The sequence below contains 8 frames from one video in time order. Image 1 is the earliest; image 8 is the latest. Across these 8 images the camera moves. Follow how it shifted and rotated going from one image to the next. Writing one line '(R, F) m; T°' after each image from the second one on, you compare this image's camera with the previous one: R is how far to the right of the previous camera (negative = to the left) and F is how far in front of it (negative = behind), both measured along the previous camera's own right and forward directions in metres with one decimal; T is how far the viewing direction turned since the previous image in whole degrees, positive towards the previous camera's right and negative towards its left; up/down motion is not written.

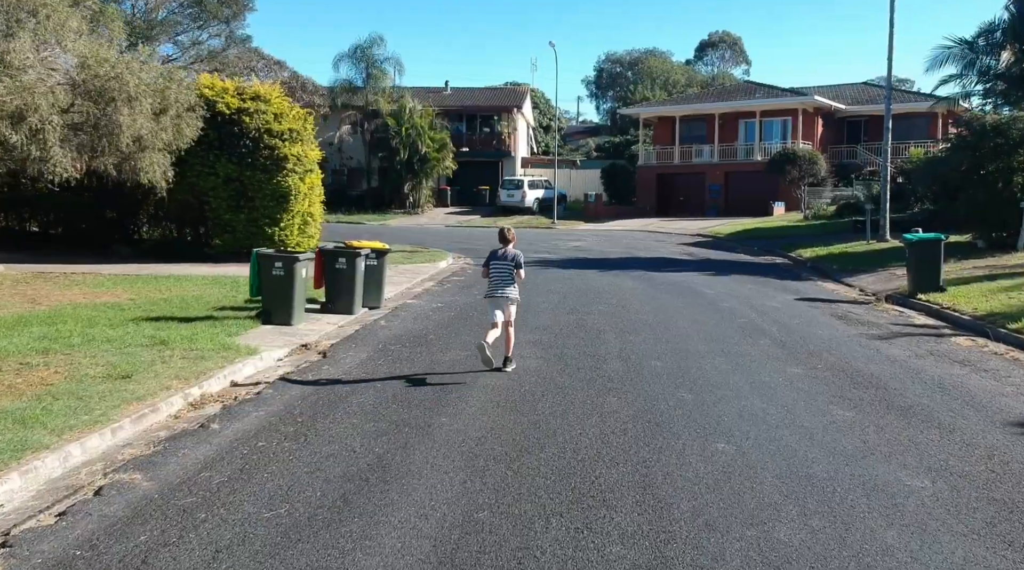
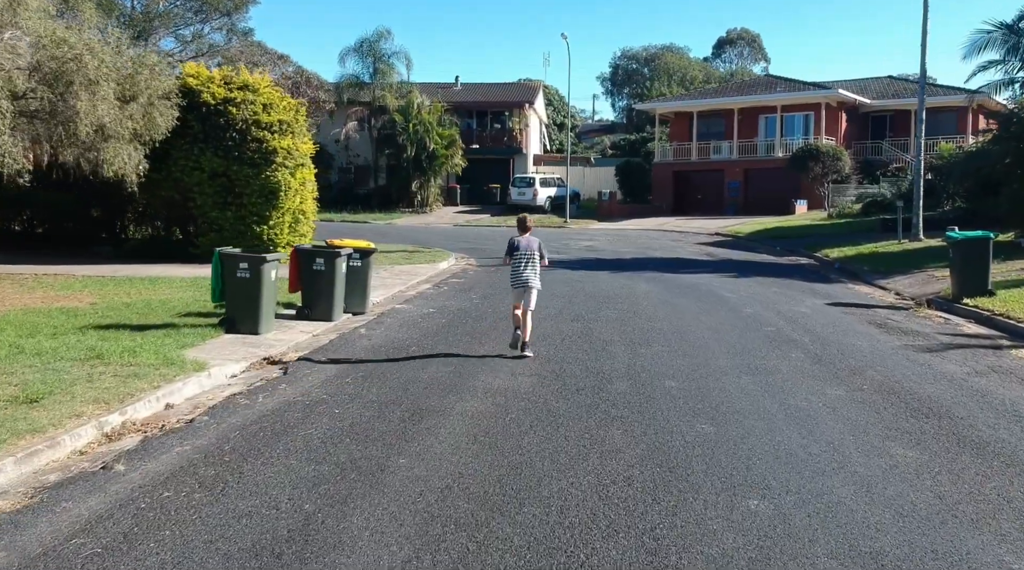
(+0.3, +1.5) m; -1°
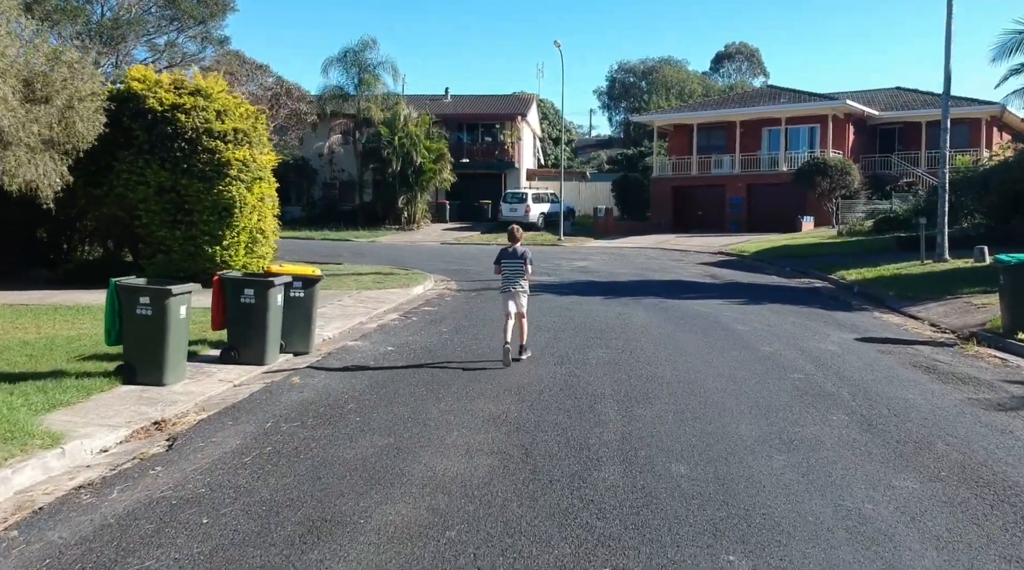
(+0.3, +2.2) m; 0°
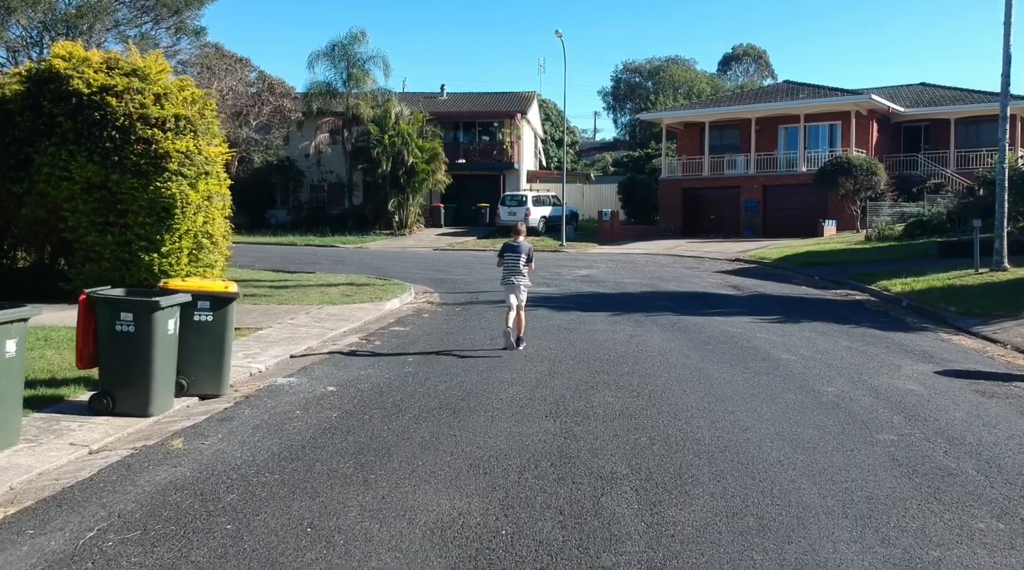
(+0.2, +2.9) m; 0°
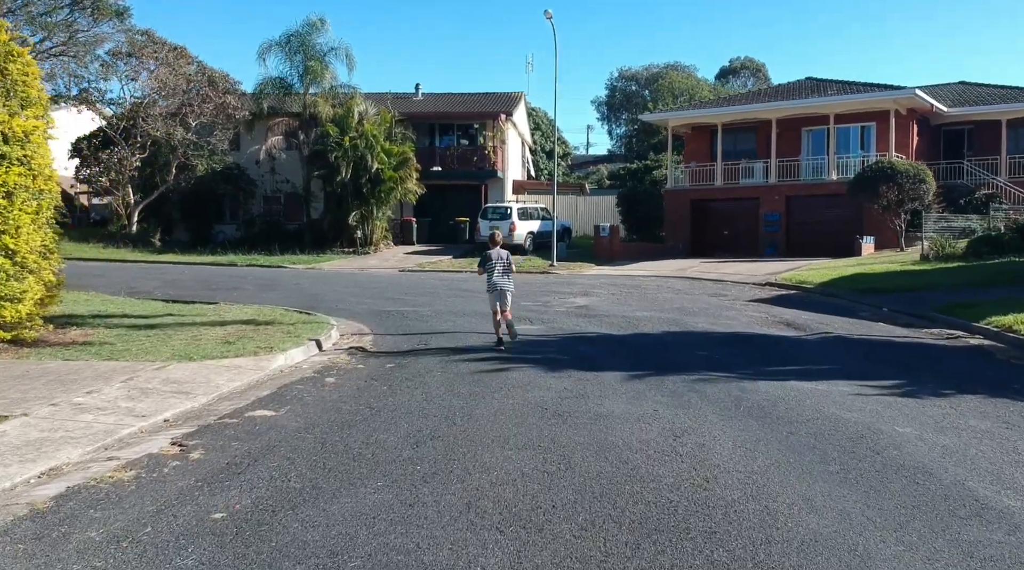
(+0.3, +5.7) m; +1°
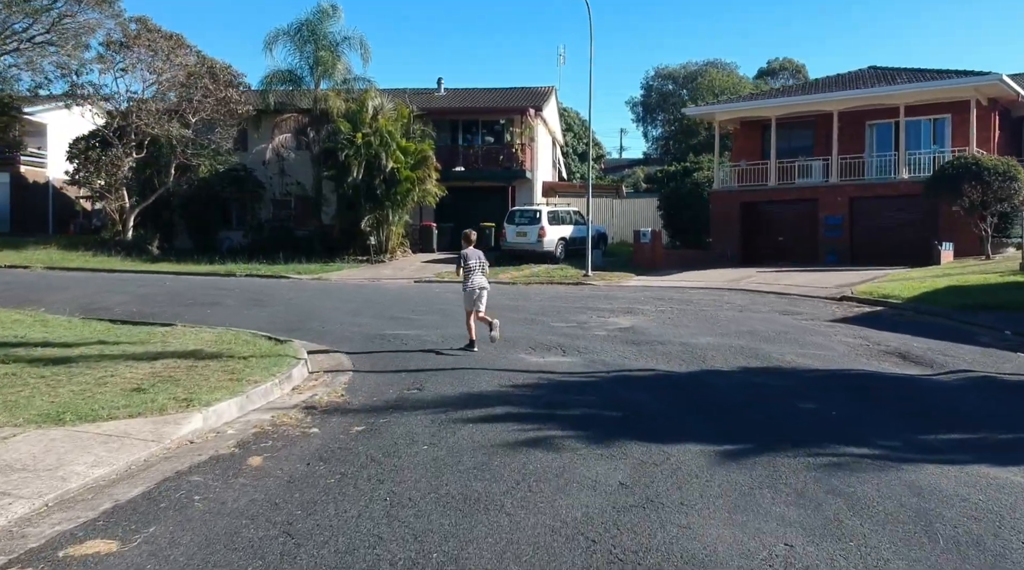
(0.0, +3.4) m; -2°
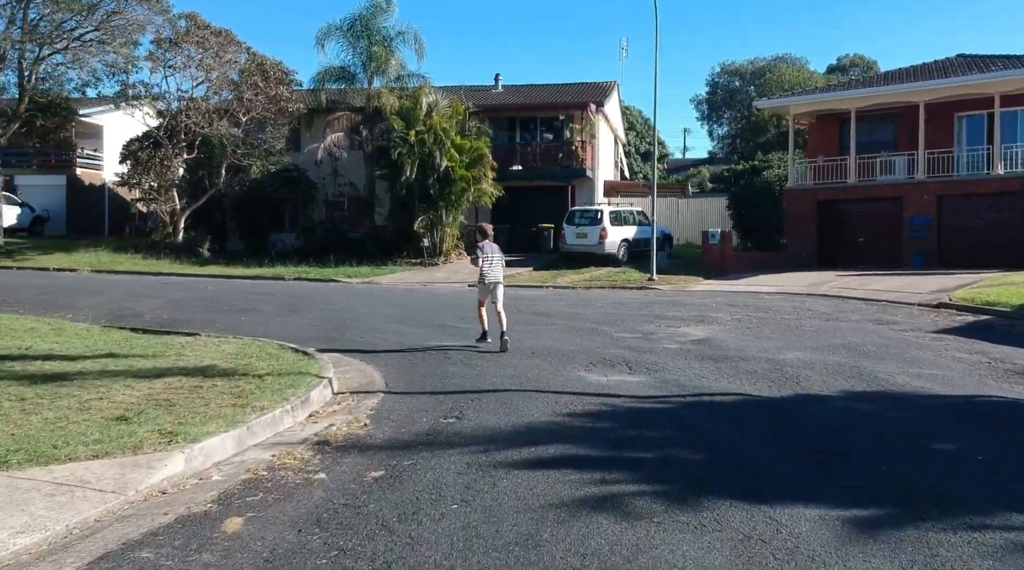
(0.0, +1.5) m; -4°
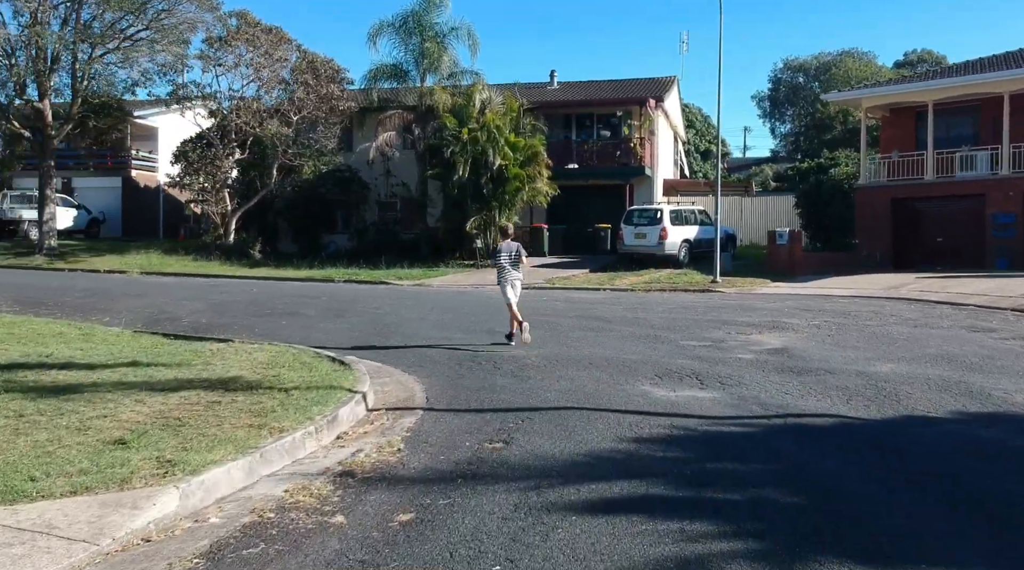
(0.0, +1.0) m; -3°
